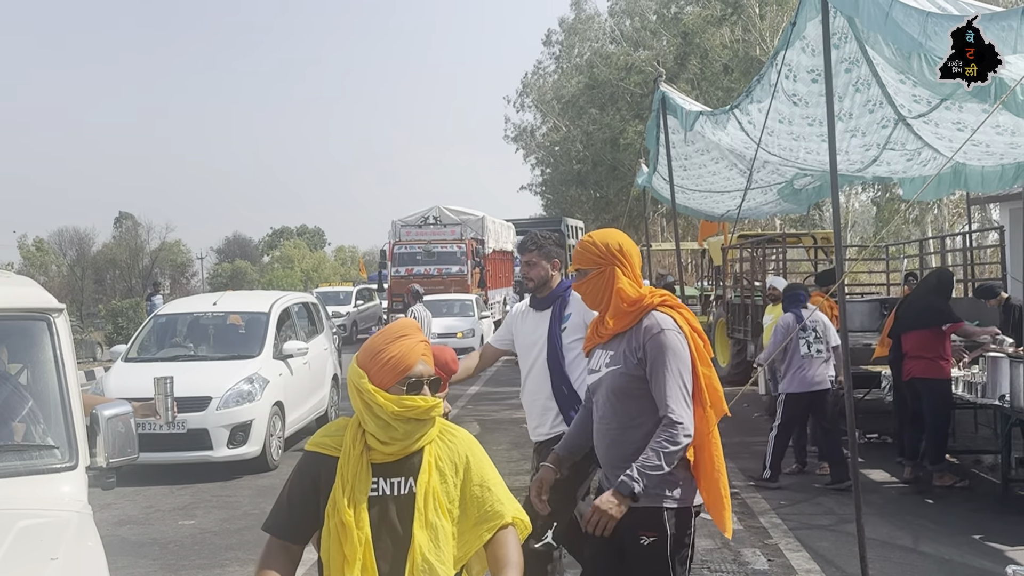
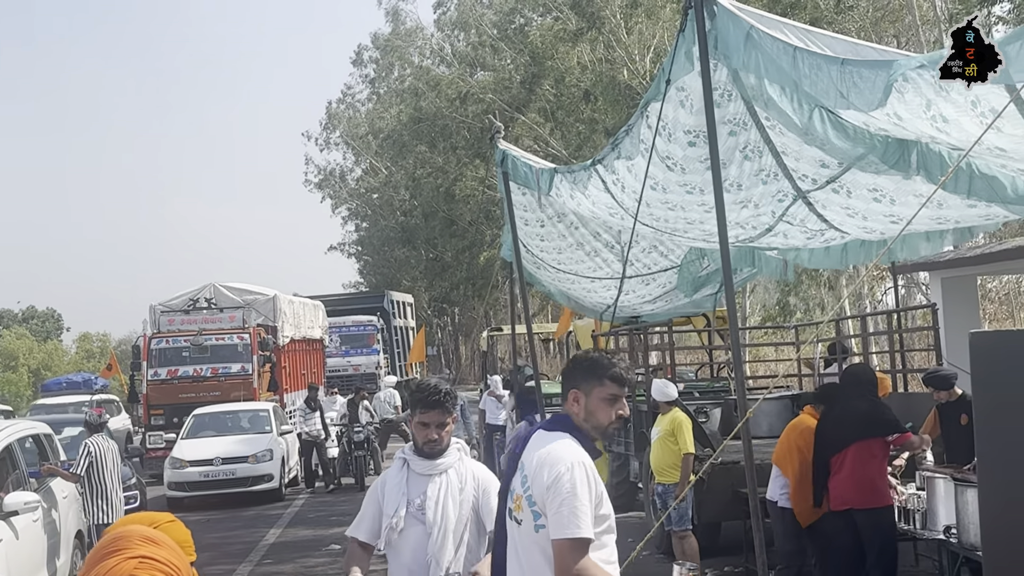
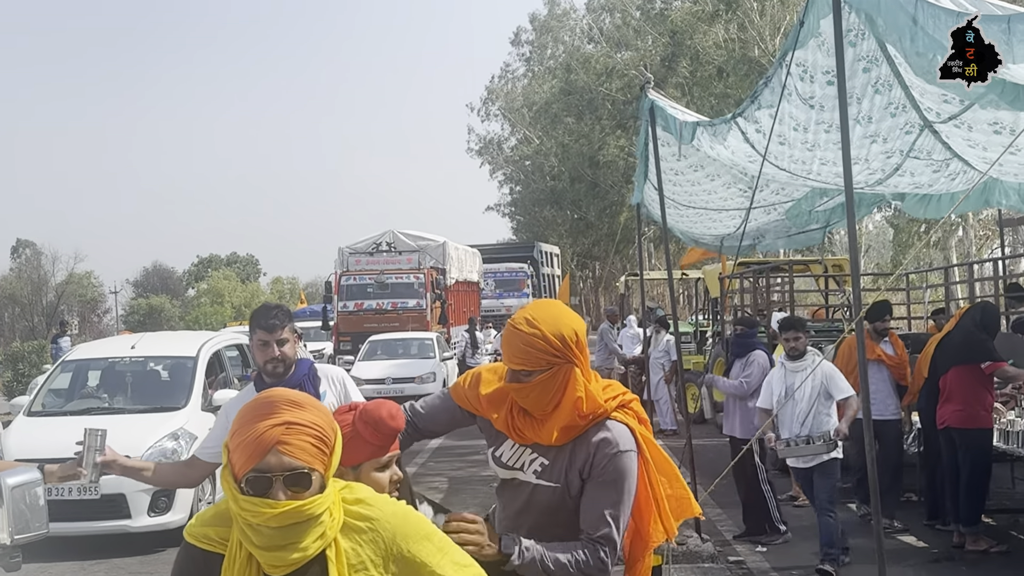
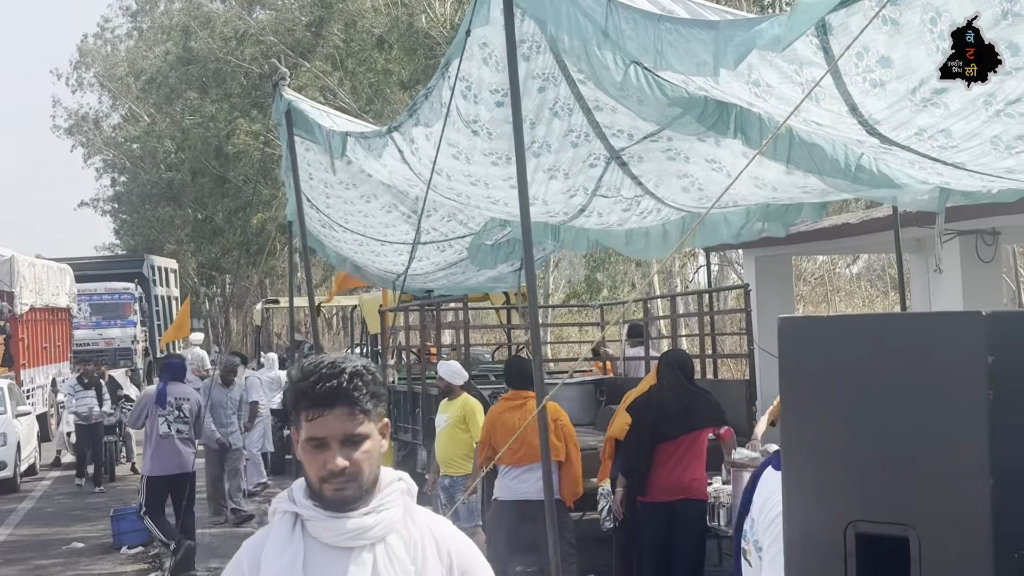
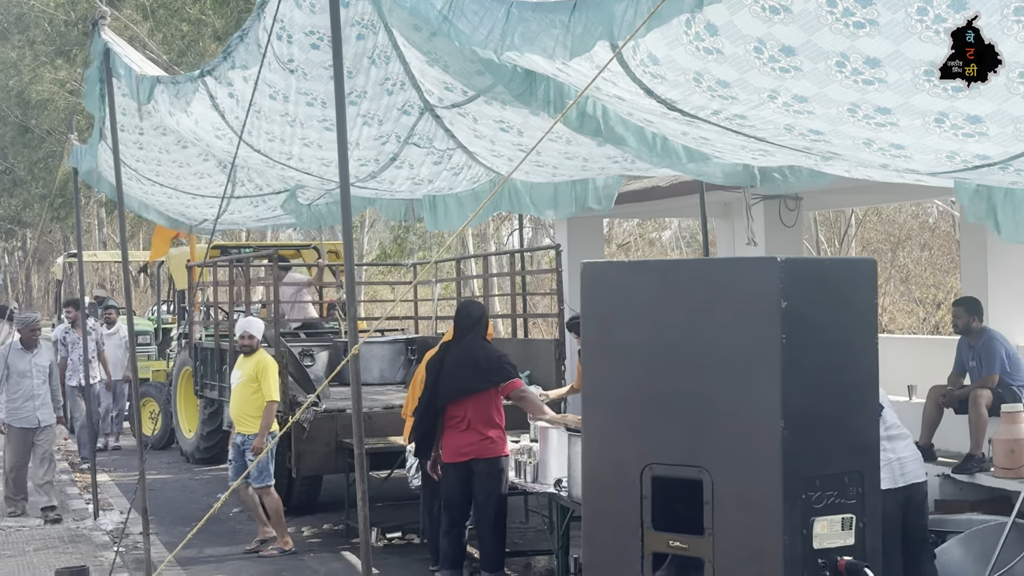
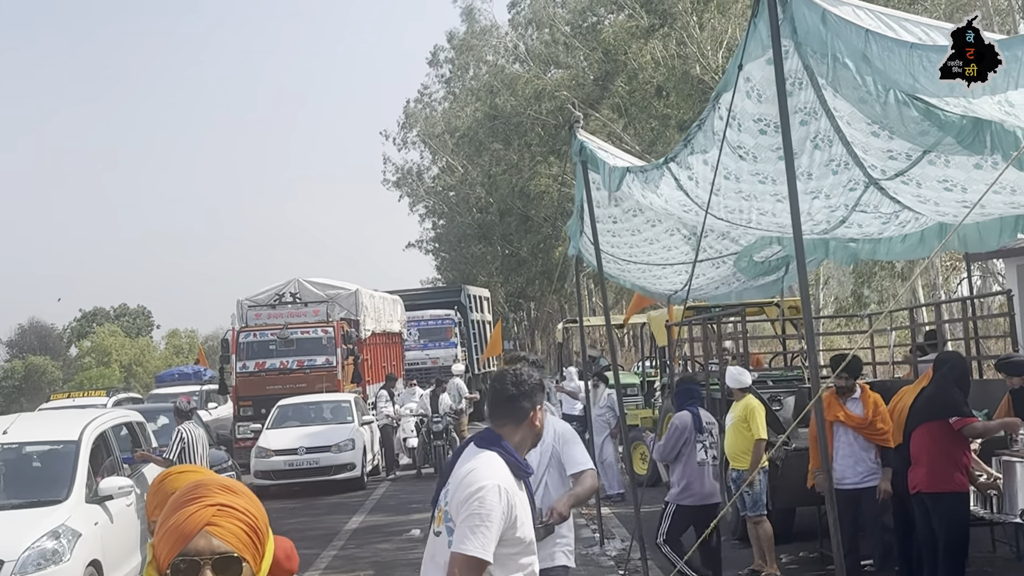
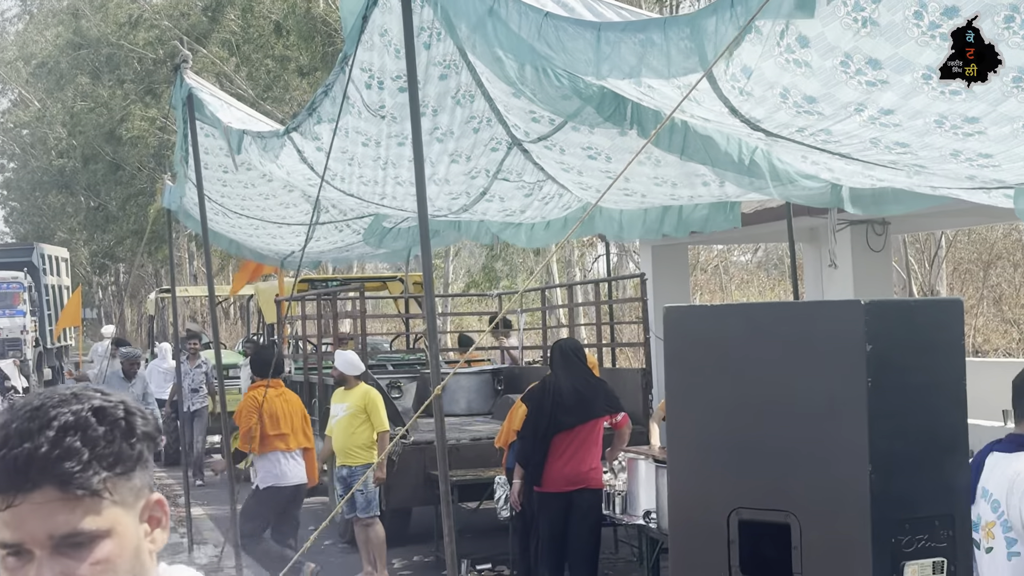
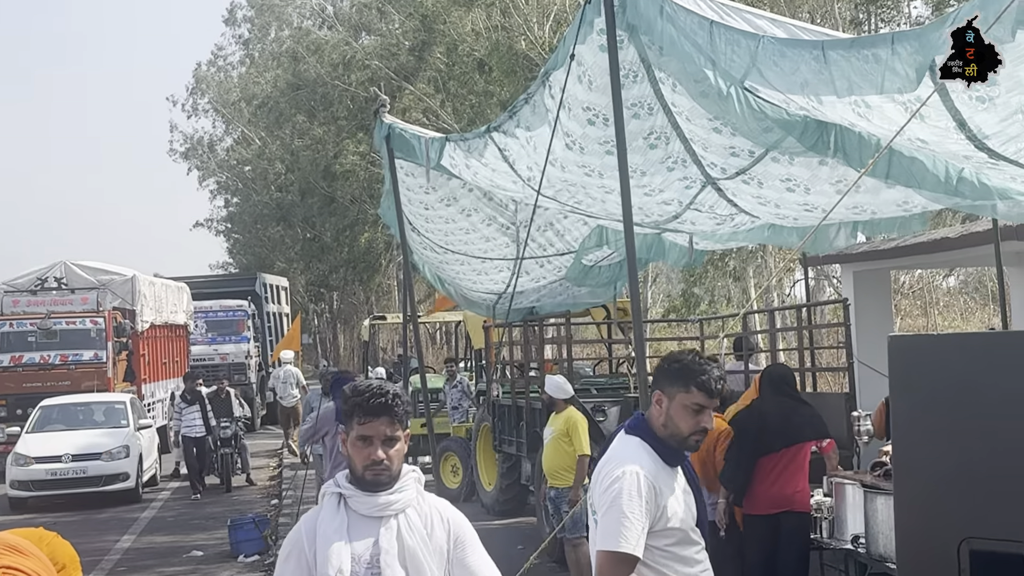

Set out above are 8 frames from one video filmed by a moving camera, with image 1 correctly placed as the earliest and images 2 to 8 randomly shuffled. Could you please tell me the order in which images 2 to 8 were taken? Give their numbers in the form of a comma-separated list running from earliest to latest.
3, 6, 2, 8, 4, 7, 5
